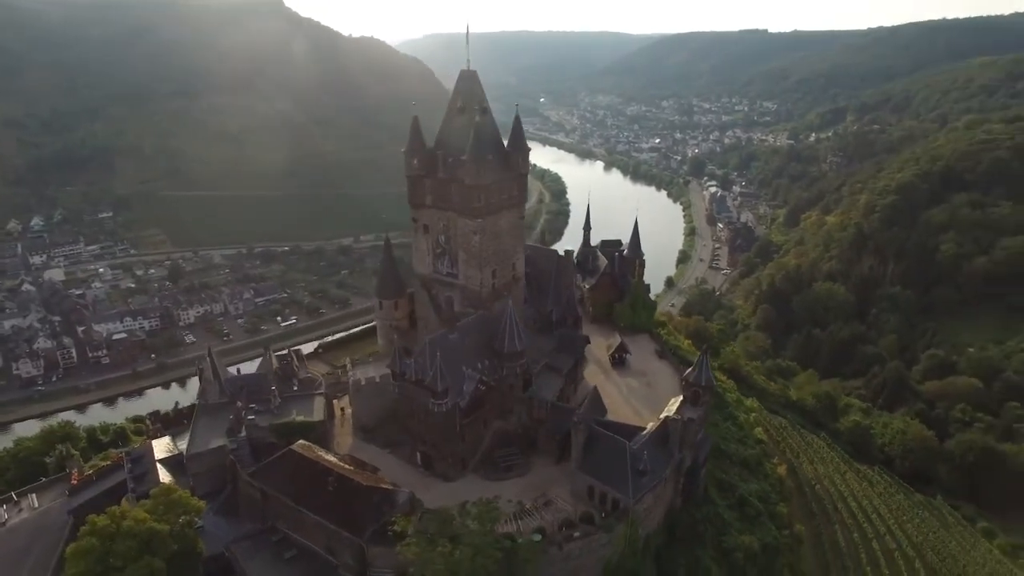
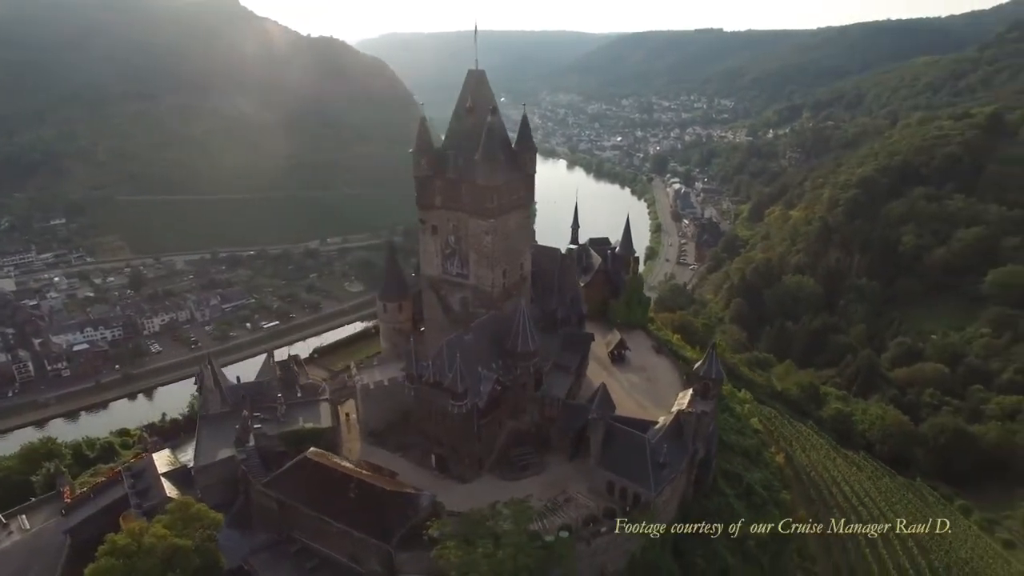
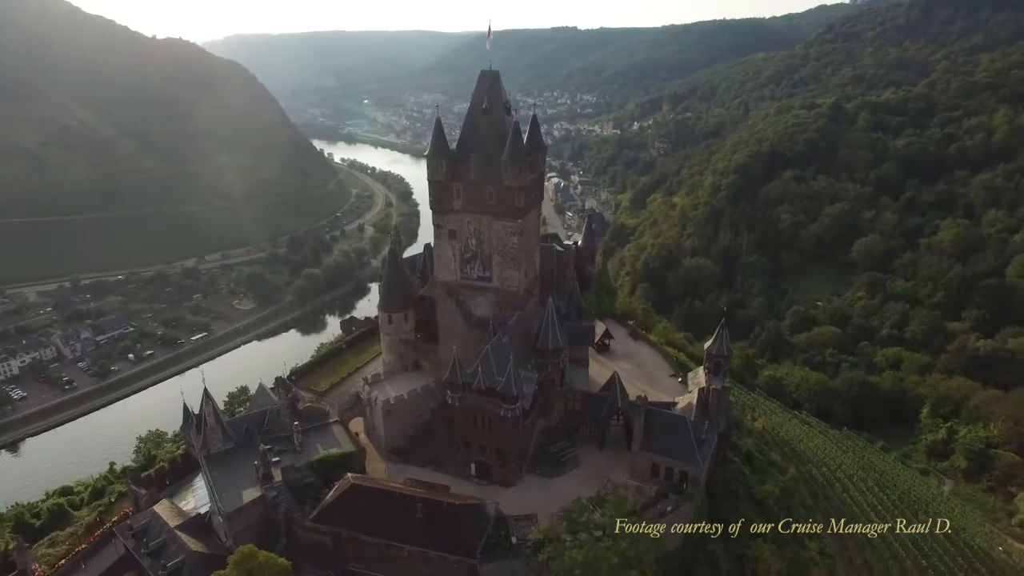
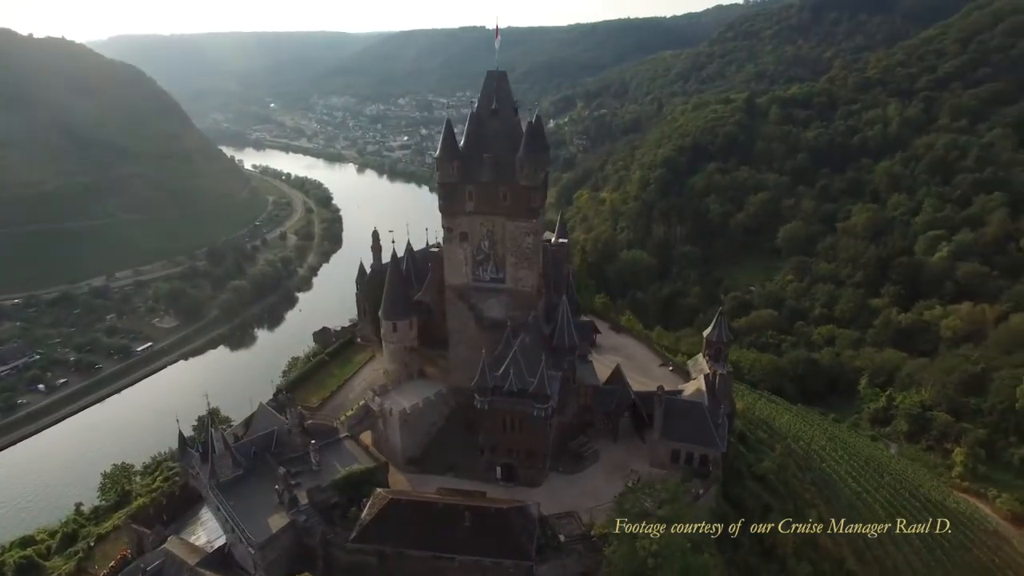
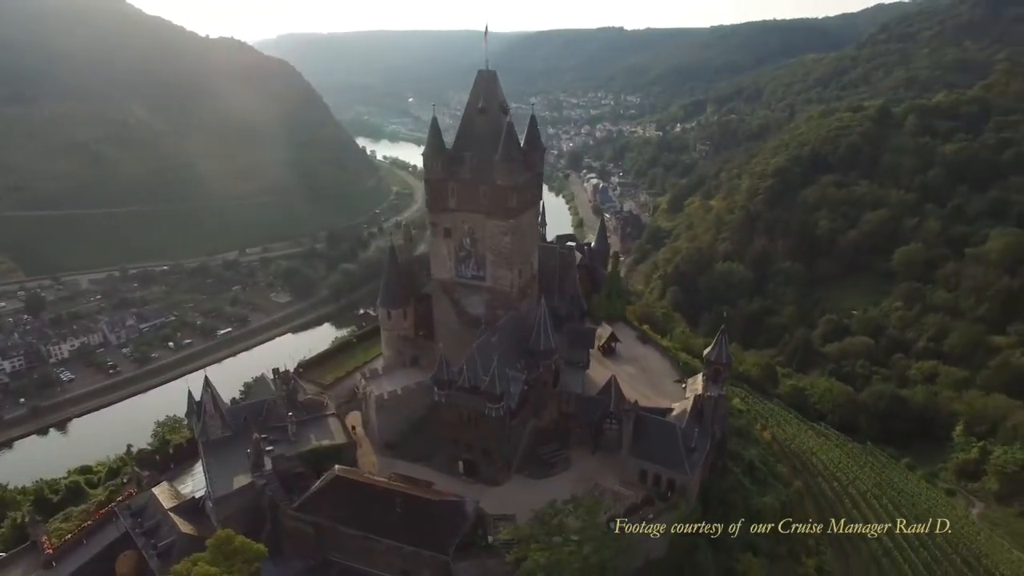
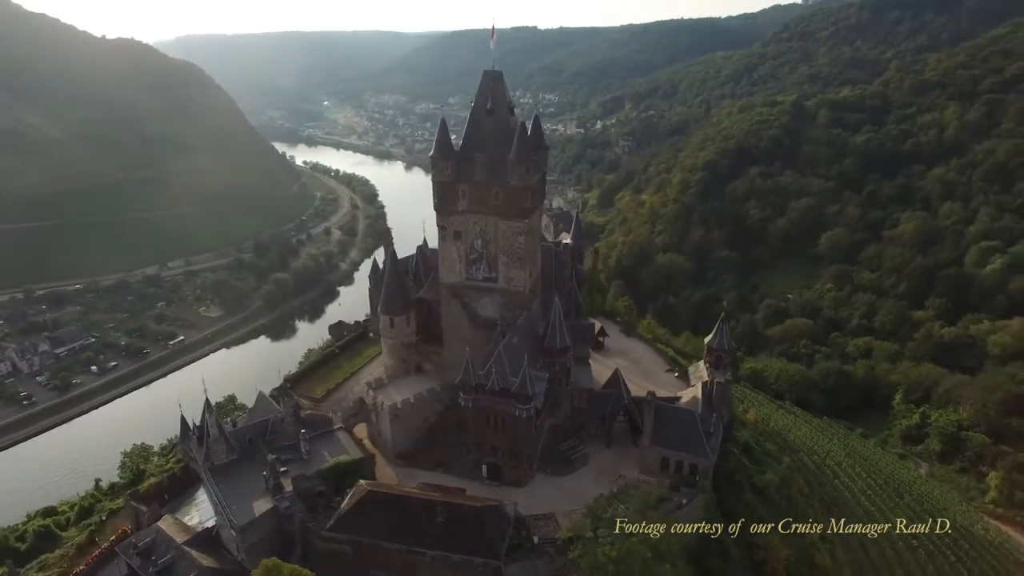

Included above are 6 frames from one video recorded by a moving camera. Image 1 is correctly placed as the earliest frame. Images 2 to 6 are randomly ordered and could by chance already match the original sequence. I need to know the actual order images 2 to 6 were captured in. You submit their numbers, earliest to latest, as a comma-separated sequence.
2, 5, 3, 6, 4
